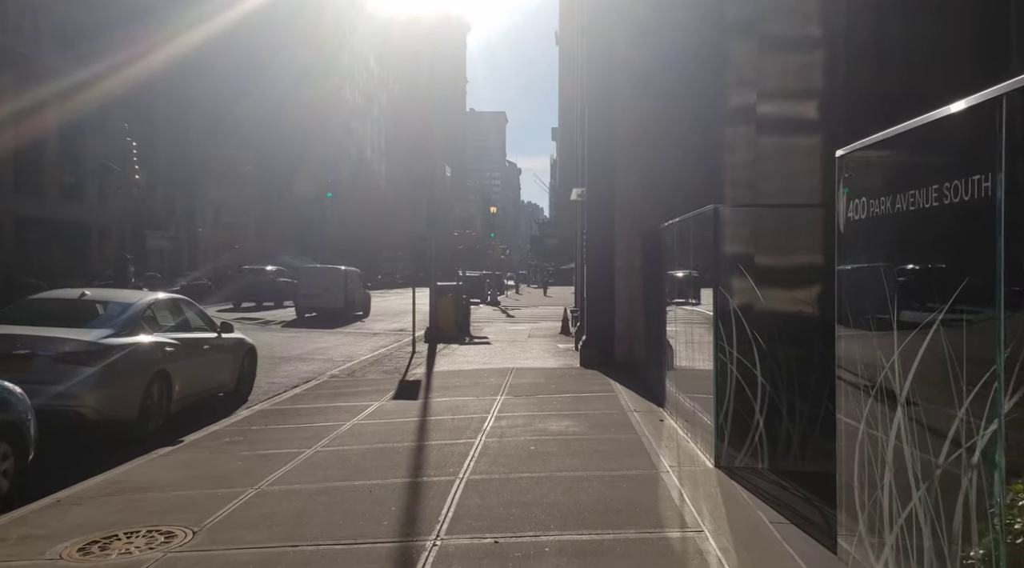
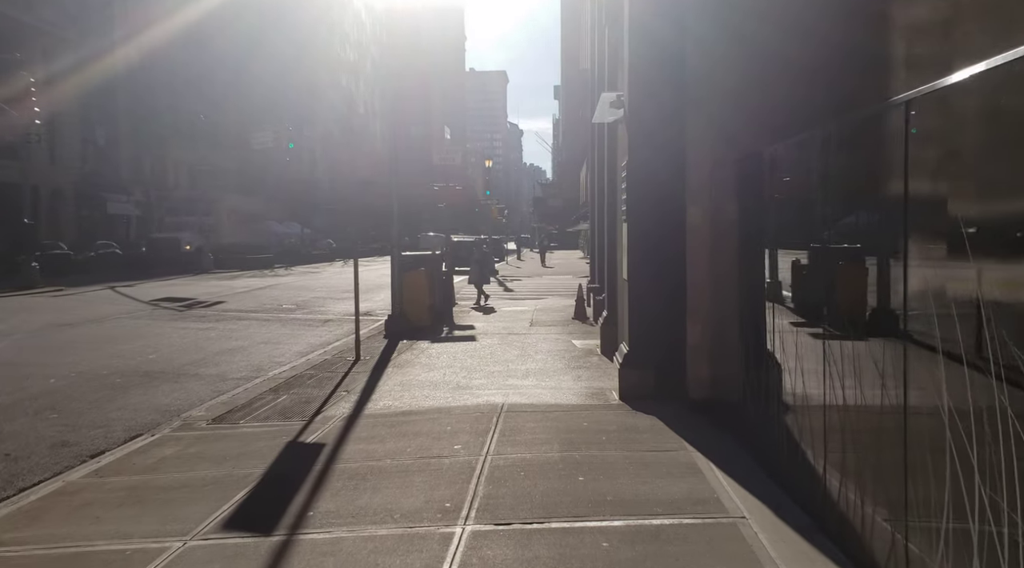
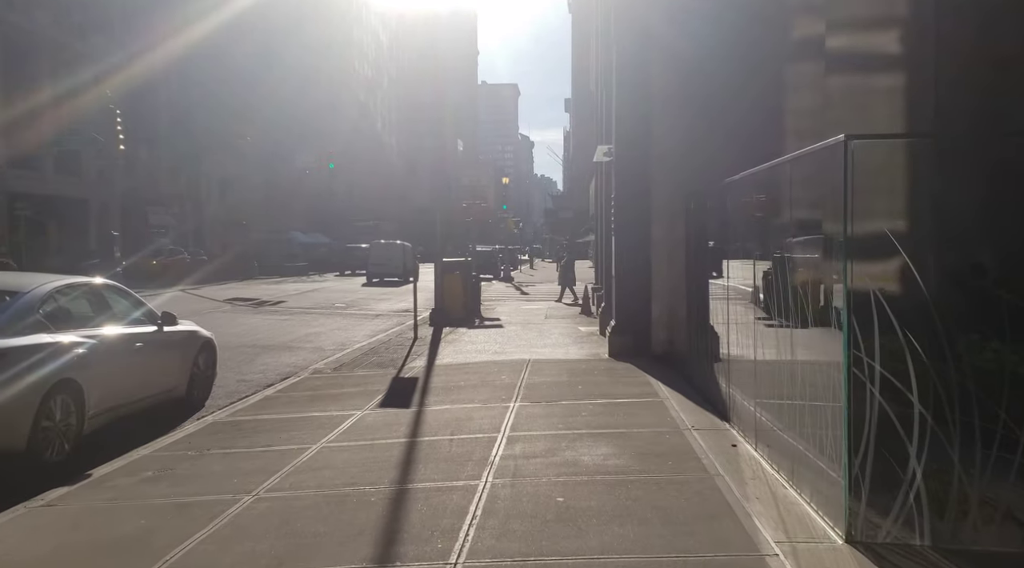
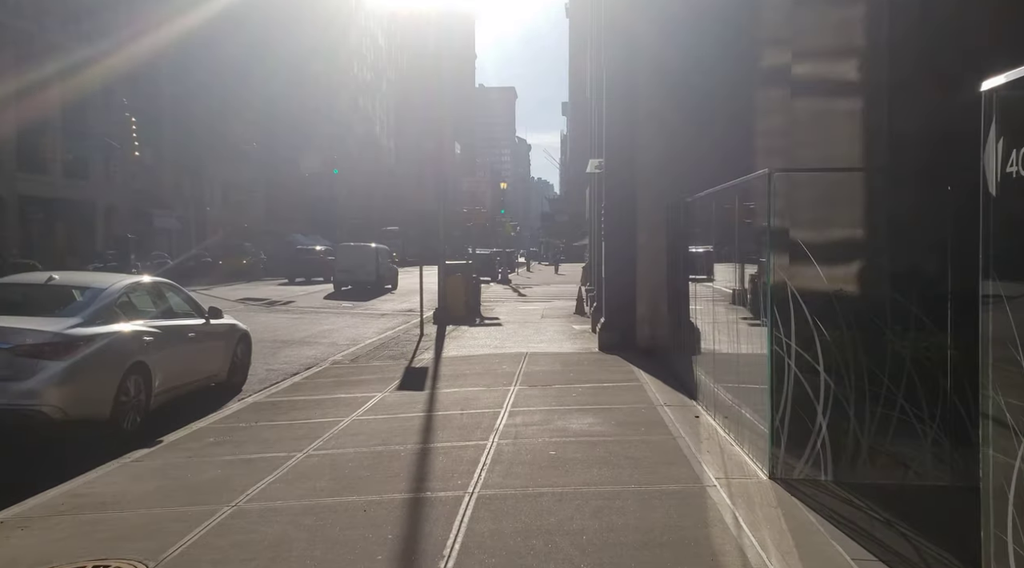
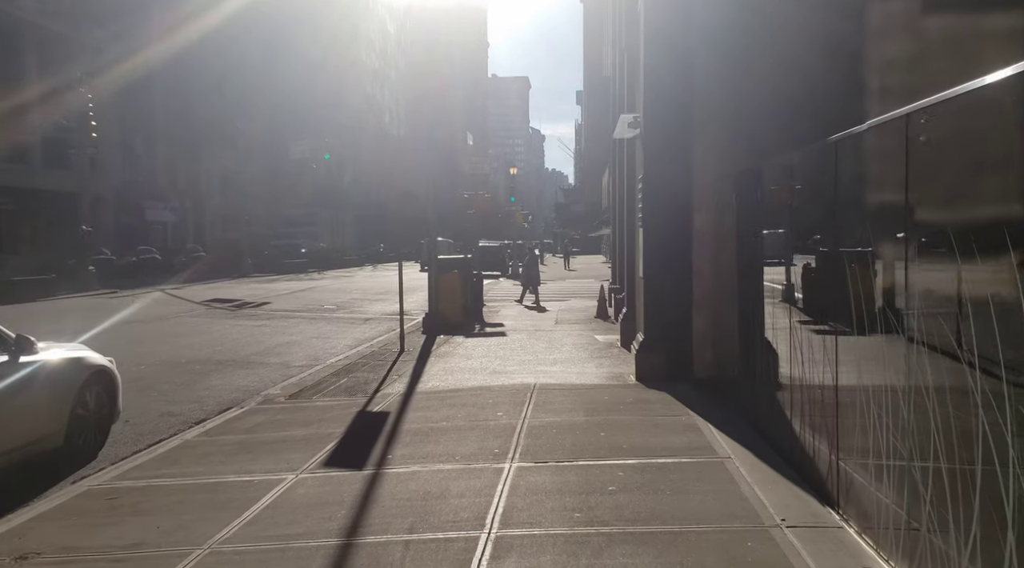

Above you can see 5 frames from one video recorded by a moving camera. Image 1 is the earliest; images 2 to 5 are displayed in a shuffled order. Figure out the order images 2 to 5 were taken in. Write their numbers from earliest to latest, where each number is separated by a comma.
4, 3, 5, 2
